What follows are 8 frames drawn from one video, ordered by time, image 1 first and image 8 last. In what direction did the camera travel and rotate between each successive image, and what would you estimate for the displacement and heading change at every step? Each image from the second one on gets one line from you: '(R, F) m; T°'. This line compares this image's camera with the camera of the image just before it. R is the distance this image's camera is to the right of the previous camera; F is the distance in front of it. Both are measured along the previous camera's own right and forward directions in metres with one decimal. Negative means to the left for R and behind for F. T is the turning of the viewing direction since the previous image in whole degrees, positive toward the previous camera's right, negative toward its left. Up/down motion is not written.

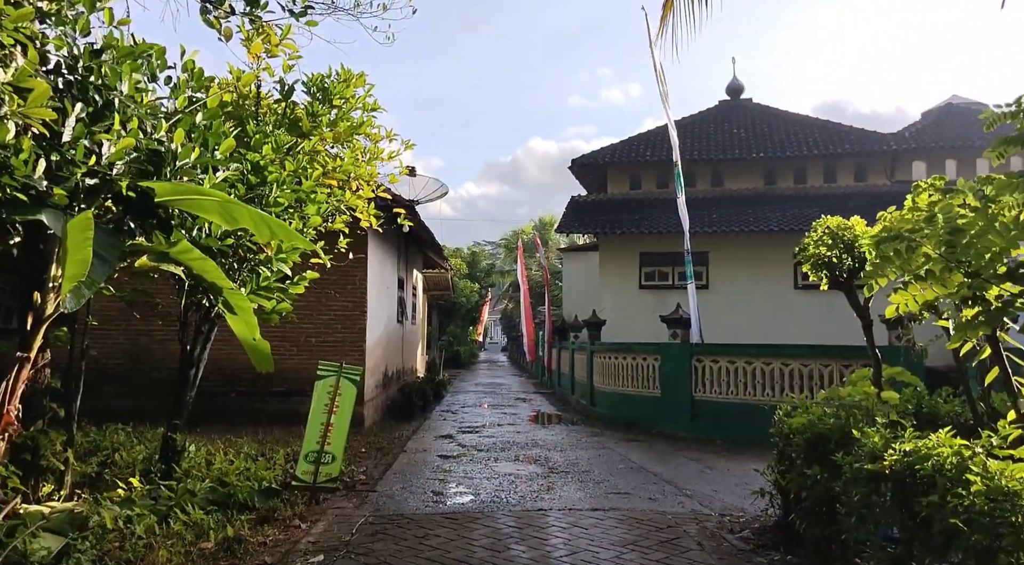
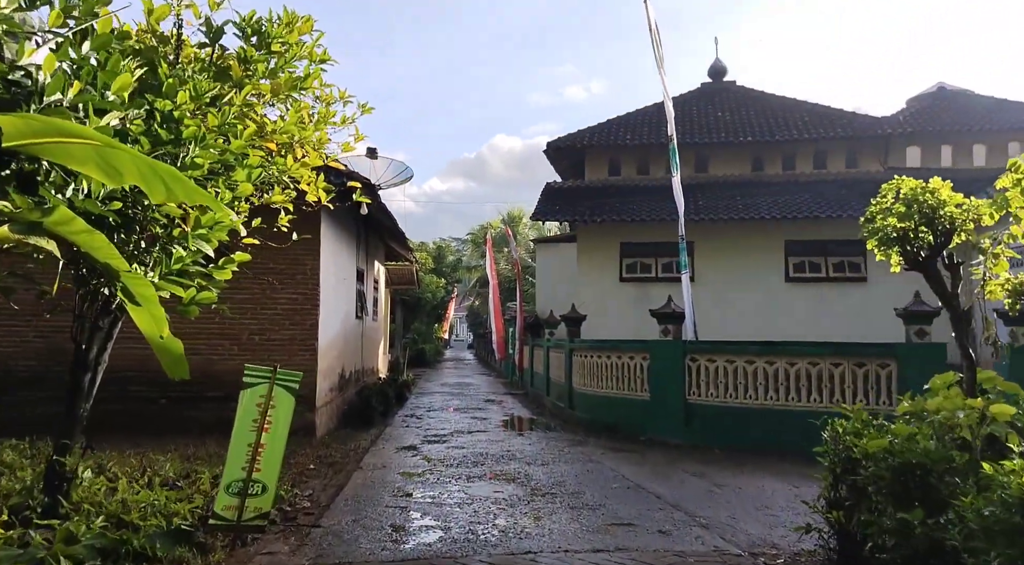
(-0.1, +1.2) m; +3°
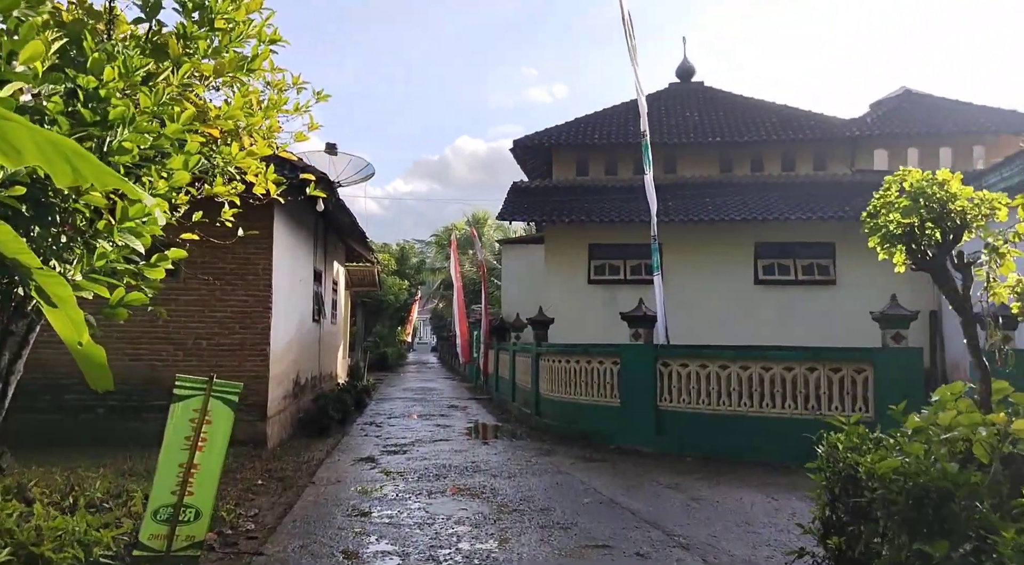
(0.0, +0.4) m; +3°
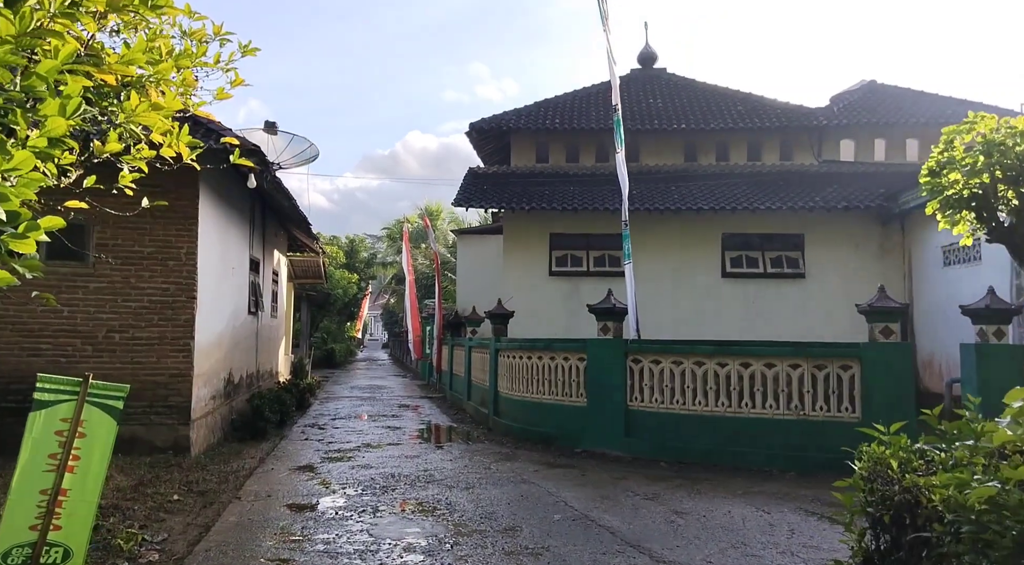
(-0.1, +0.8) m; +4°
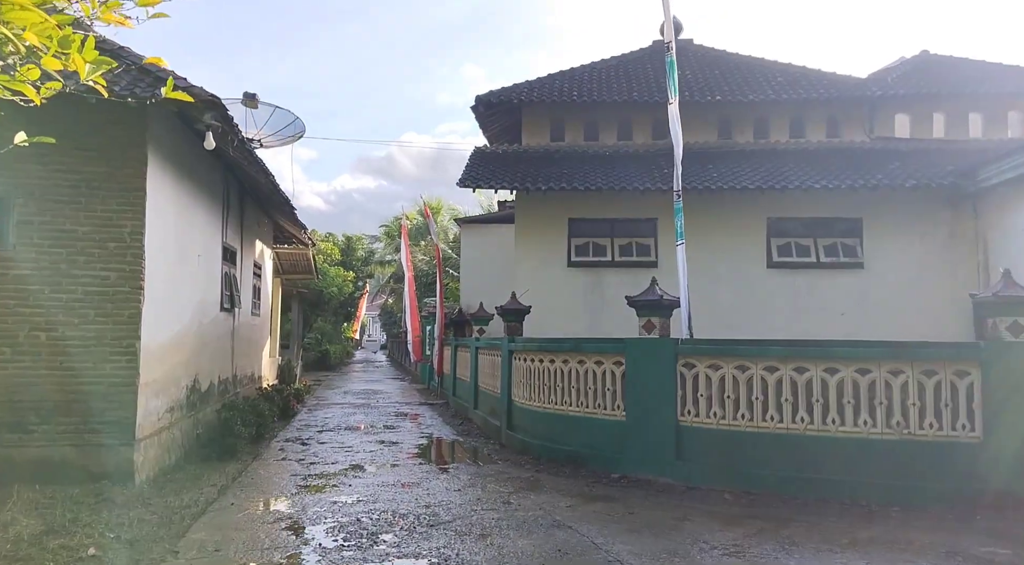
(-0.2, +1.5) m; 0°
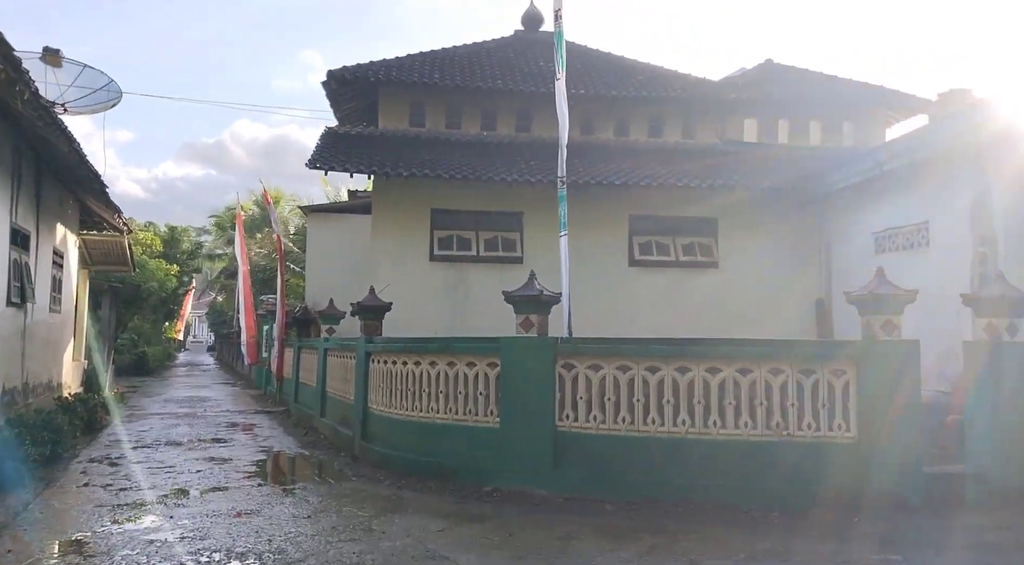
(-0.2, +0.7) m; +13°
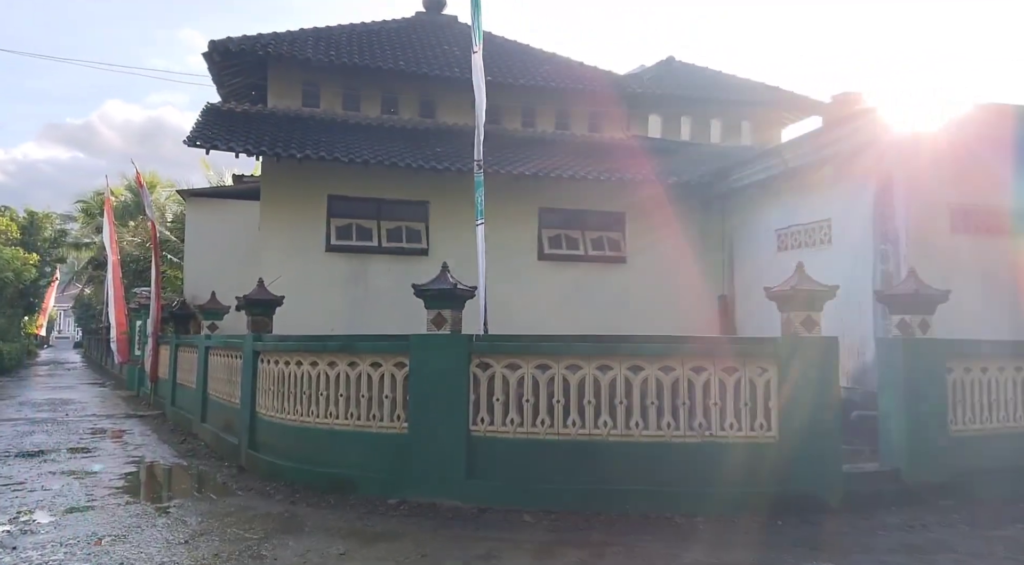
(-0.1, +0.5) m; +9°
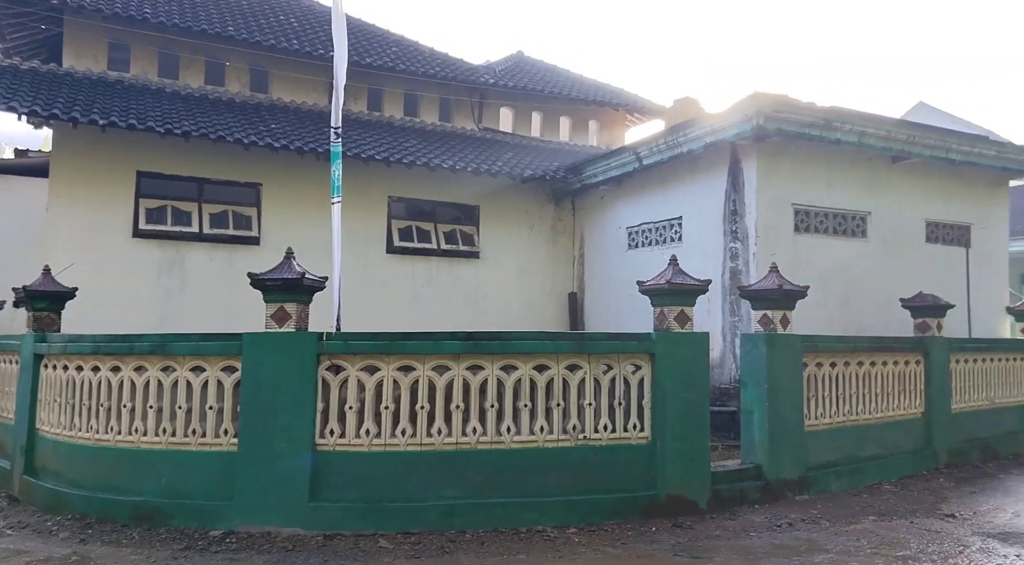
(-0.2, +0.6) m; +14°
